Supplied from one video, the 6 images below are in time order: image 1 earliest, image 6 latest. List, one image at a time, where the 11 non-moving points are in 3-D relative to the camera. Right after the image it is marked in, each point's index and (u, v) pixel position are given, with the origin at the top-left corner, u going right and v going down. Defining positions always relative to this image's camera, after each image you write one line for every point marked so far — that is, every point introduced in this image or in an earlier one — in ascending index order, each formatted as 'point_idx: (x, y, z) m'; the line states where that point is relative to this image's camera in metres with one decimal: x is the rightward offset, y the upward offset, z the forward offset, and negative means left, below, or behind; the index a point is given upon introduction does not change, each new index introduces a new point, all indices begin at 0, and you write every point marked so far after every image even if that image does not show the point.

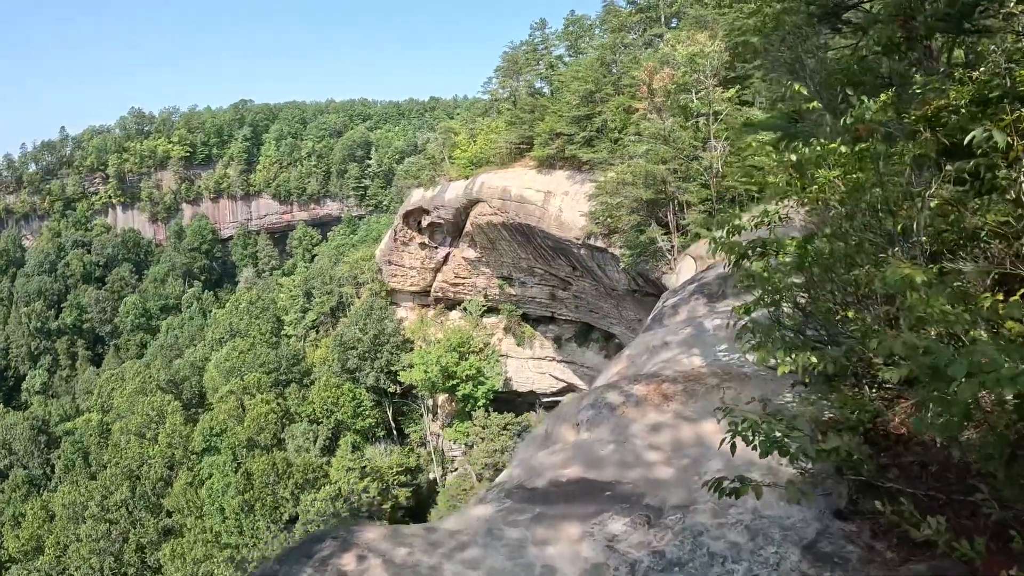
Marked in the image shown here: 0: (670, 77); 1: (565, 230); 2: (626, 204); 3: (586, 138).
0: (+3.8, +5.0, +13.8) m
1: (+1.7, +1.9, +19.4) m
2: (+2.5, +1.9, +13.1) m
3: (+2.4, +4.8, +19.0) m
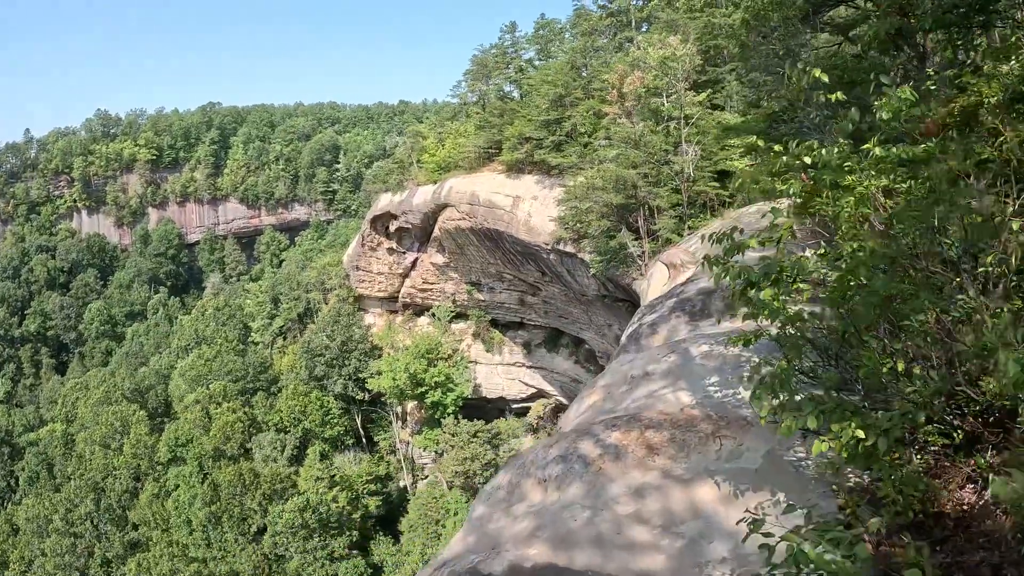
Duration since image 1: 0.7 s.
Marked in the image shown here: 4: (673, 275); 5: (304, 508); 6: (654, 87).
0: (+3.0, +4.8, +13.7) m
1: (+0.7, +1.7, +19.1) m
2: (+1.8, +1.7, +12.8) m
3: (+1.4, +4.7, +18.8) m
4: (+2.3, +0.2, +8.4) m
5: (-6.4, -7.0, +19.2) m
6: (+3.1, +4.4, +12.8) m
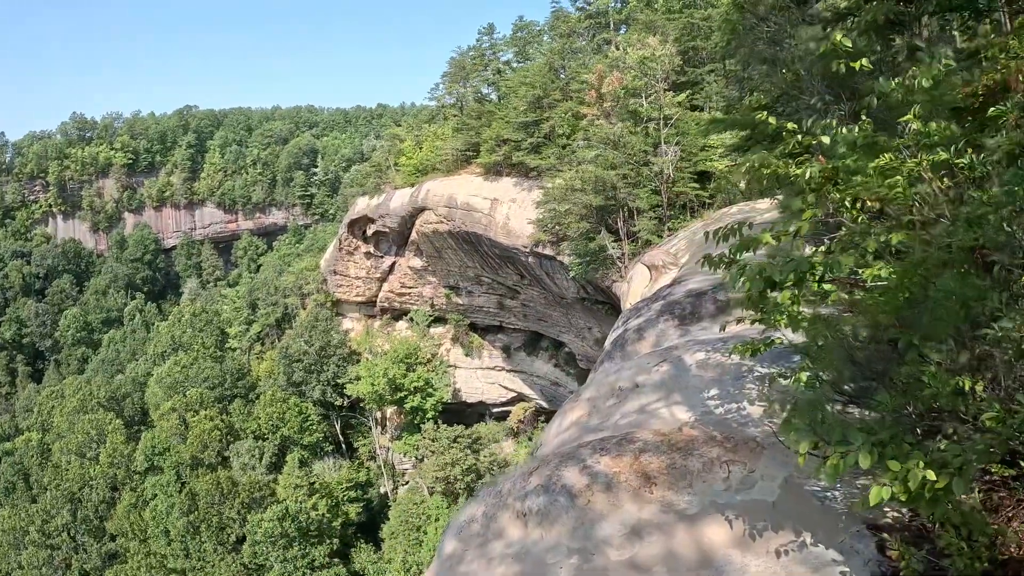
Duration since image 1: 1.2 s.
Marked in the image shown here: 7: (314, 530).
0: (+2.5, +4.8, +13.6) m
1: (0.0, +1.6, +18.9) m
2: (+1.4, +1.7, +12.7) m
3: (+0.7, +4.6, +18.7) m
4: (+2.0, +0.1, +8.2) m
5: (-7.0, -7.1, +18.7) m
6: (+2.6, +4.3, +12.7) m
7: (-6.4, -7.9, +19.5) m
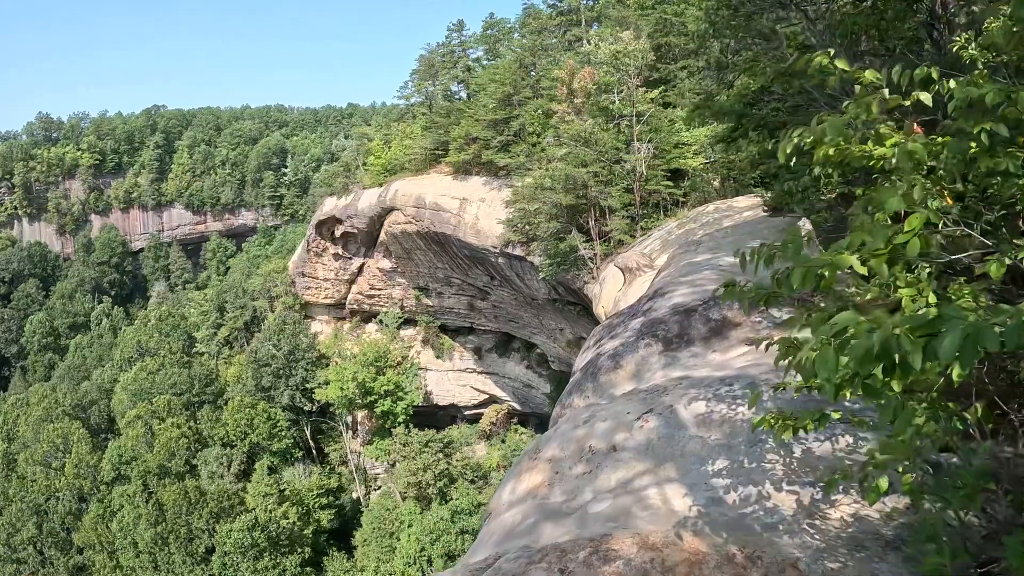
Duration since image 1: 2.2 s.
0: (+1.8, +4.8, +13.2) m
1: (-1.0, +1.6, +18.4) m
2: (+0.7, +1.6, +12.2) m
3: (-0.3, +4.5, +18.2) m
4: (+1.5, +0.1, +7.8) m
5: (-7.9, -7.3, +17.9) m
6: (+1.9, +4.3, +12.3) m
7: (-7.2, -8.0, +18.7) m
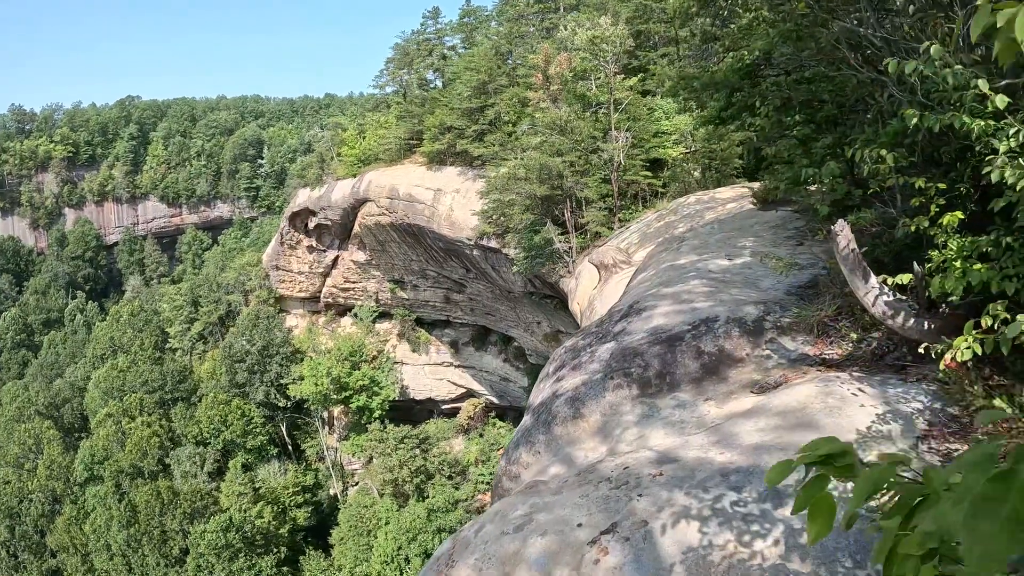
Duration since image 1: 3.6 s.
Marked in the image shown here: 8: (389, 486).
0: (+1.2, +4.9, +12.7) m
1: (-1.7, +1.8, +17.8) m
2: (+0.1, +1.7, +11.7) m
3: (-1.0, +4.7, +17.6) m
4: (+1.2, +0.1, +7.4) m
5: (-8.5, -7.1, +17.2) m
6: (+1.4, +4.4, +11.8) m
7: (-8.0, -7.9, +18.0) m
8: (-4.3, -6.9, +20.0) m
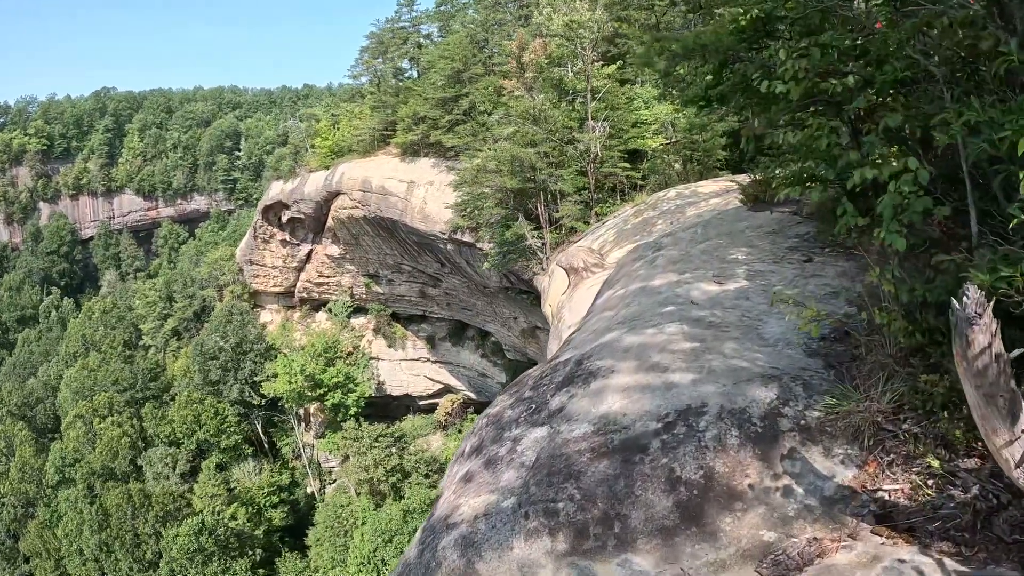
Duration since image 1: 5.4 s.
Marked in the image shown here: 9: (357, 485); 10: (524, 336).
0: (+0.6, +4.9, +12.1) m
1: (-2.4, +1.9, +17.2) m
2: (-0.4, +1.8, +11.2) m
3: (-1.8, +4.8, +16.9) m
4: (+0.8, +0.1, +6.9) m
5: (-9.2, -7.1, +16.5) m
6: (+0.8, +4.5, +11.2) m
7: (-8.6, -7.8, +17.3) m
8: (-5.0, -6.8, +19.3) m
9: (-5.3, -6.8, +19.5) m
10: (+0.4, -1.7, +19.8) m
